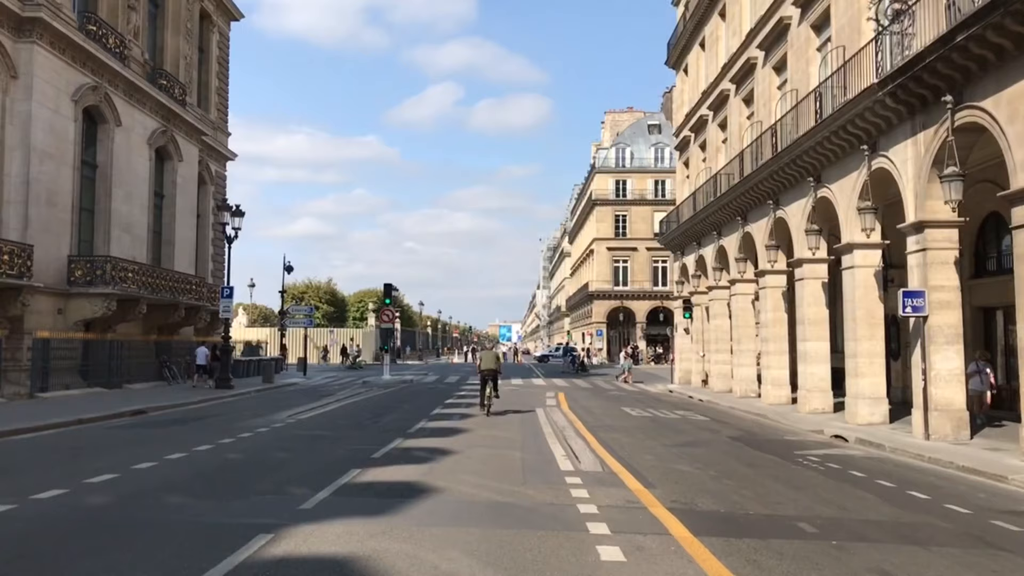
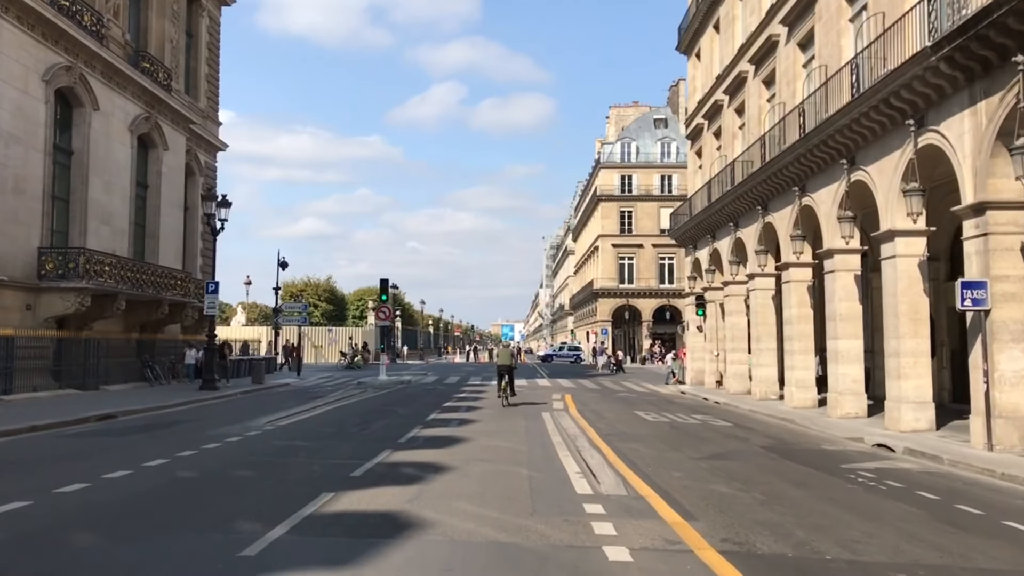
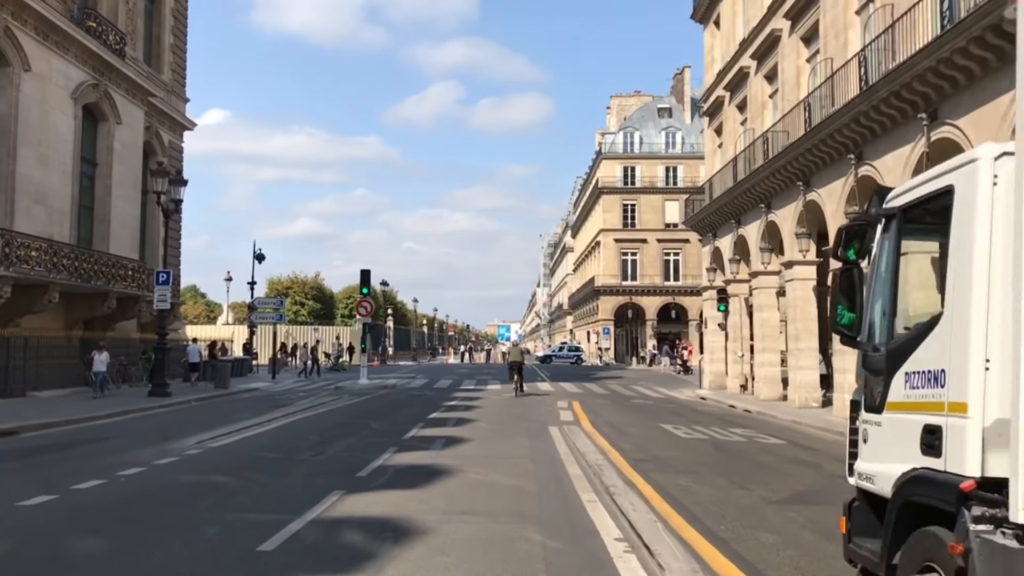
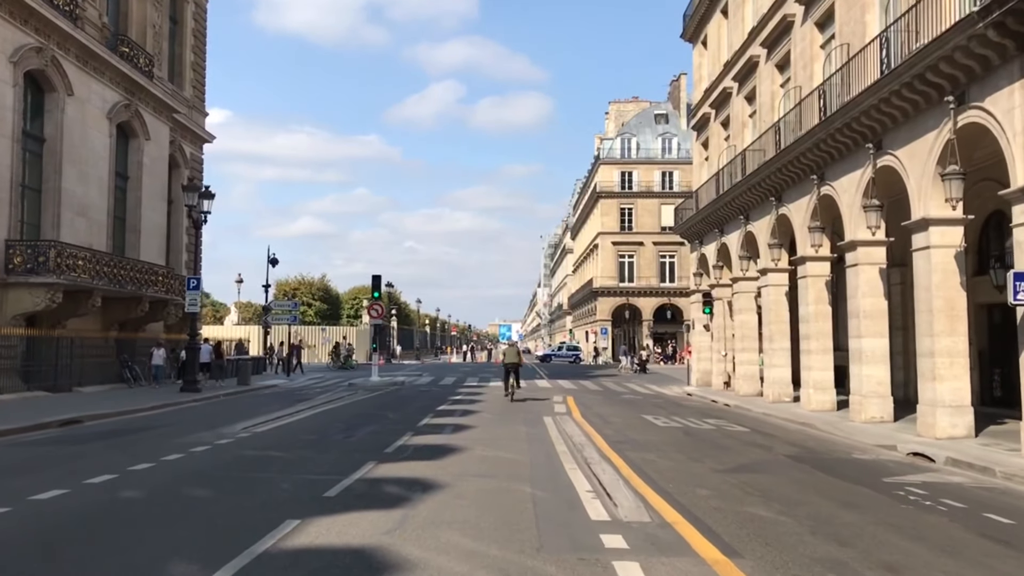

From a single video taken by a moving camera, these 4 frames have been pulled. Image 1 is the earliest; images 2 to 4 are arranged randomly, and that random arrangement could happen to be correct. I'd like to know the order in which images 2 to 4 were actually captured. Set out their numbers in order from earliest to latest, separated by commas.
2, 4, 3
